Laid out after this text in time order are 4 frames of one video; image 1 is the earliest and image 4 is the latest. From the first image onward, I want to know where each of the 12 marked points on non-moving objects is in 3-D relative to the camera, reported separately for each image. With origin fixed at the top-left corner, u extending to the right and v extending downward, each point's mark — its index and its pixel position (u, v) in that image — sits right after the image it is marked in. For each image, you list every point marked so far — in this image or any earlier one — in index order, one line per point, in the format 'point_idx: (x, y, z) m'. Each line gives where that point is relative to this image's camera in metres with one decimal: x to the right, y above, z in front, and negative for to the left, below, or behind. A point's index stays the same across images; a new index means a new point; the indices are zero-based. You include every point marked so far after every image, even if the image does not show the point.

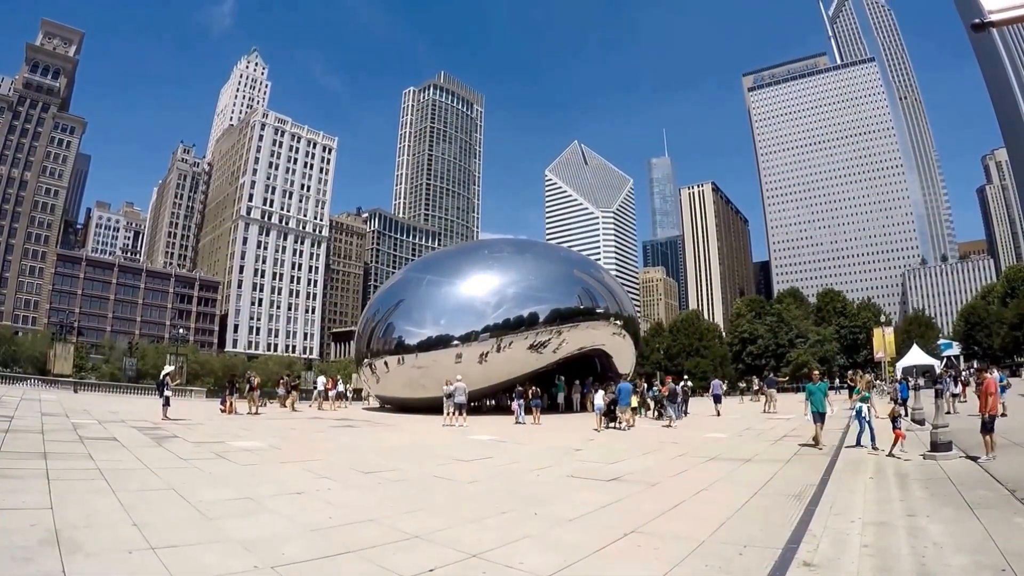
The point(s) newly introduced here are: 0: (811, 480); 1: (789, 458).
0: (+3.9, -2.5, +7.5) m
1: (+4.4, -2.7, +9.2) m
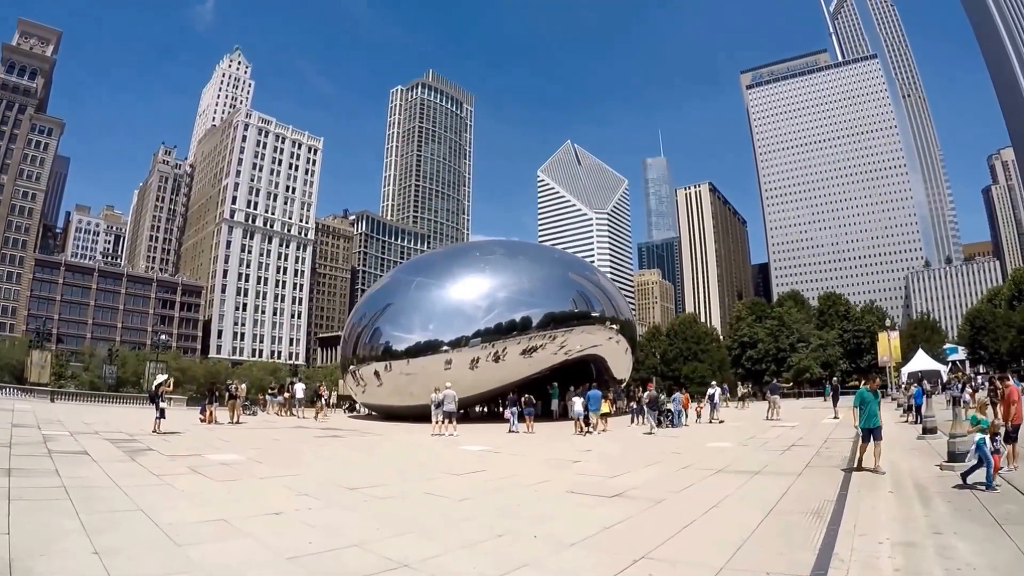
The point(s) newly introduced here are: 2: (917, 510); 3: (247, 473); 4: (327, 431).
0: (+3.8, -2.5, +7.0) m
1: (+4.4, -2.7, +8.7) m
2: (+4.8, -2.6, +6.9) m
3: (-4.2, -3.0, +9.3) m
4: (-5.7, -4.4, +17.7) m
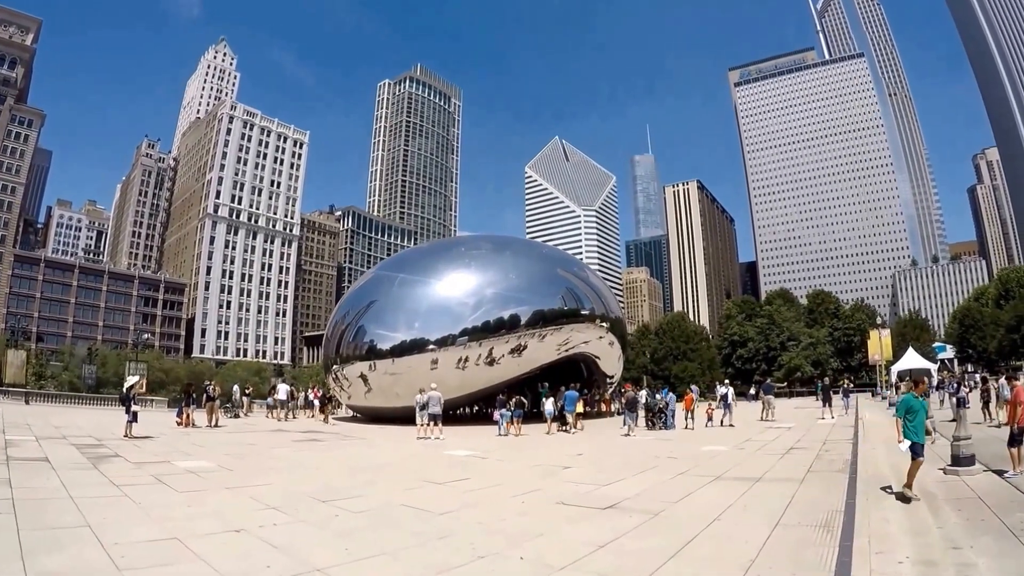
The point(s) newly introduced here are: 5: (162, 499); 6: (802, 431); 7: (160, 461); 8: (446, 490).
0: (+3.7, -2.5, +6.6) m
1: (+4.2, -2.7, +8.3) m
2: (+4.6, -2.6, +6.4) m
3: (-4.4, -2.9, +8.6) m
4: (-6.0, -4.3, +17.1) m
5: (-4.6, -2.8, +7.6) m
6: (+7.6, -3.7, +15.1) m
7: (-6.8, -3.3, +11.3) m
8: (-0.9, -2.6, +7.4) m
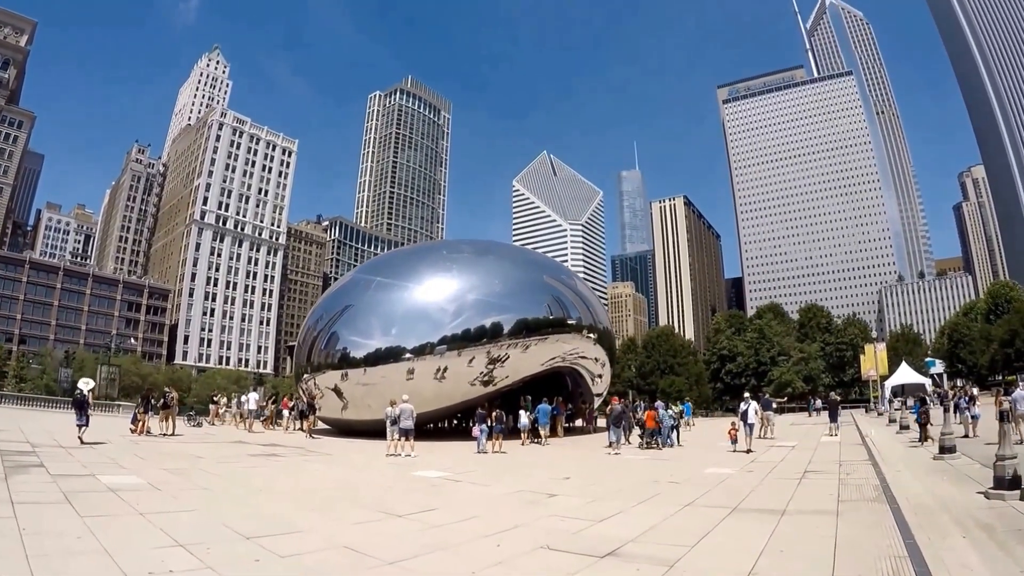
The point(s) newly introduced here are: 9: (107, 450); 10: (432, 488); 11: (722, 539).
0: (+3.5, -2.4, +5.3) m
1: (+3.9, -2.7, +7.0) m
2: (+4.4, -2.5, +5.2) m
3: (-4.7, -2.7, +7.1) m
4: (-6.6, -4.3, +15.5) m
5: (-4.9, -2.6, +6.1) m
6: (+7.1, -3.9, +13.9) m
7: (-7.2, -3.2, +9.7) m
8: (-1.1, -2.5, +6.0) m
9: (-9.7, -3.9, +13.7) m
10: (-1.2, -3.0, +8.7) m
11: (+2.0, -2.5, +5.7) m
